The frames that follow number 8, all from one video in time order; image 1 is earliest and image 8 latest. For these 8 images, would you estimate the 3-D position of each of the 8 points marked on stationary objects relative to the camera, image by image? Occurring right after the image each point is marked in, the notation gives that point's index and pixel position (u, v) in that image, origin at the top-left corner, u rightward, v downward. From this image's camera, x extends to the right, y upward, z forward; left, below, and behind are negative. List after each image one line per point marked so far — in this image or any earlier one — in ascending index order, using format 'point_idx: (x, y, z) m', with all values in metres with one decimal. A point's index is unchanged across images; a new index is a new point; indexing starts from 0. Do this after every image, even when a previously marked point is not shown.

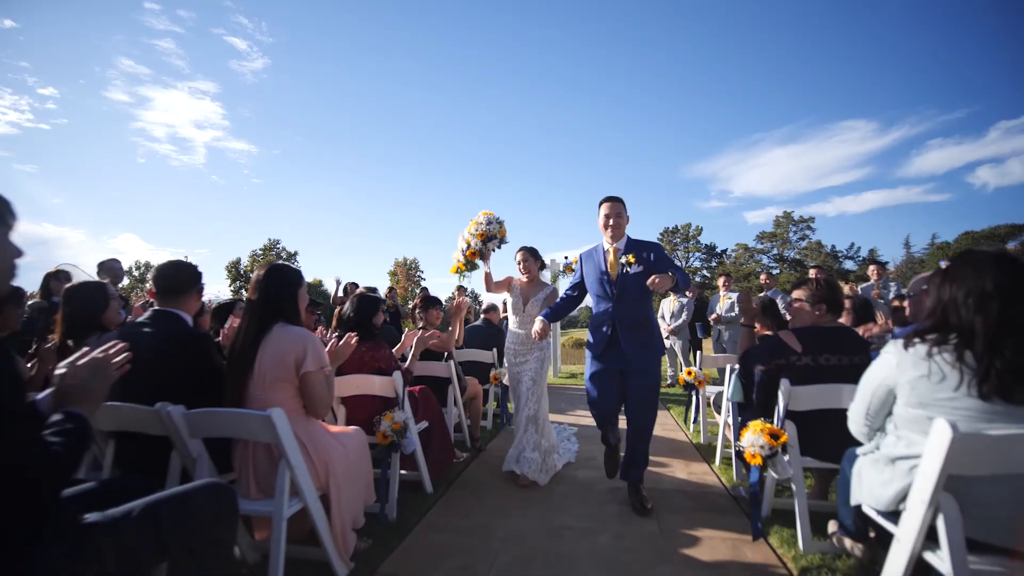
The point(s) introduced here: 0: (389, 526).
0: (-0.8, -1.5, +3.4) m
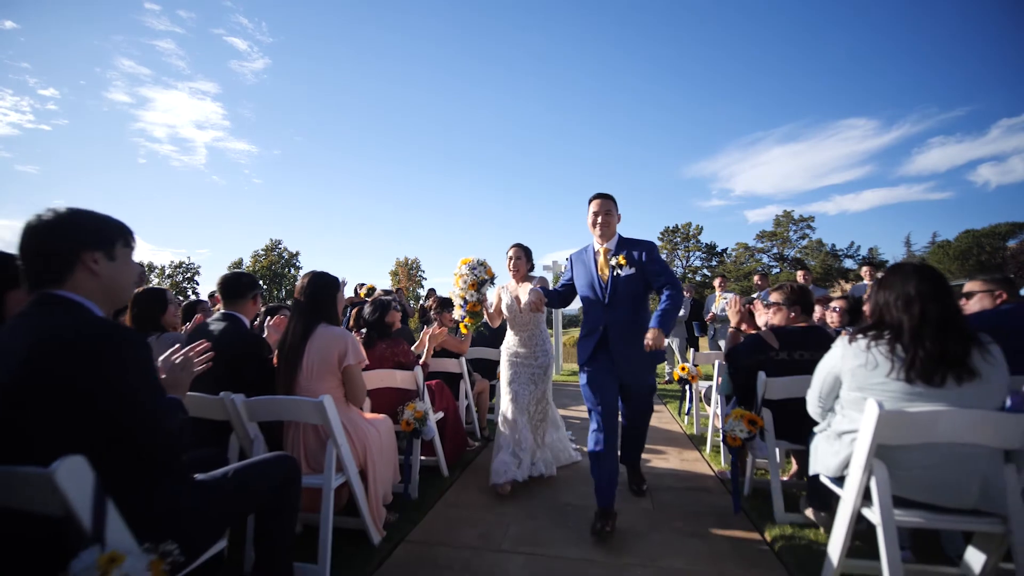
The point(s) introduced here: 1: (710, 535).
0: (-0.7, -1.5, +3.8) m
1: (+1.2, -1.5, +3.3) m
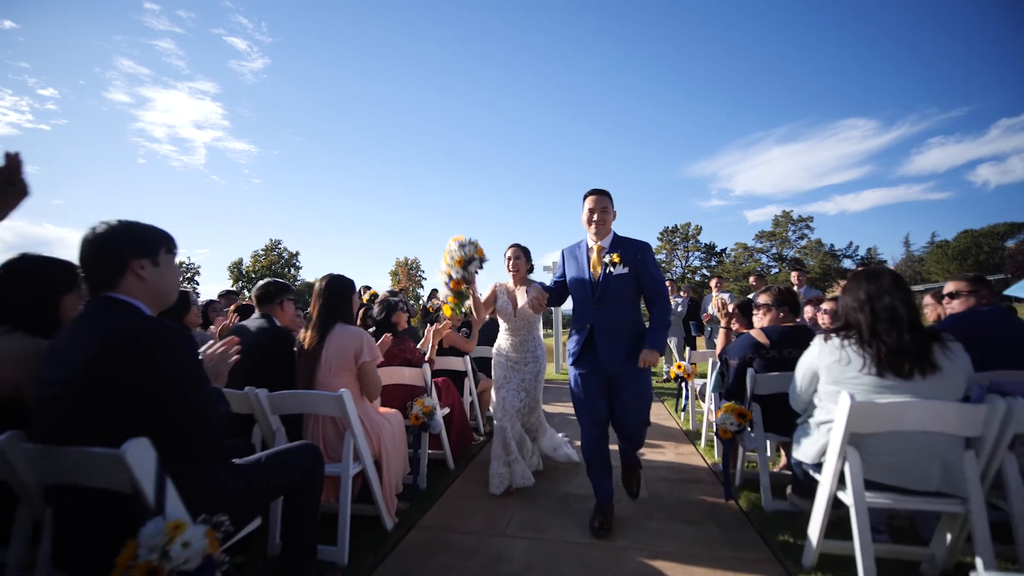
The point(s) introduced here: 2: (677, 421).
0: (-0.7, -1.6, +4.1) m
1: (+1.2, -1.5, +3.5) m
2: (+1.9, -1.5, +6.1) m
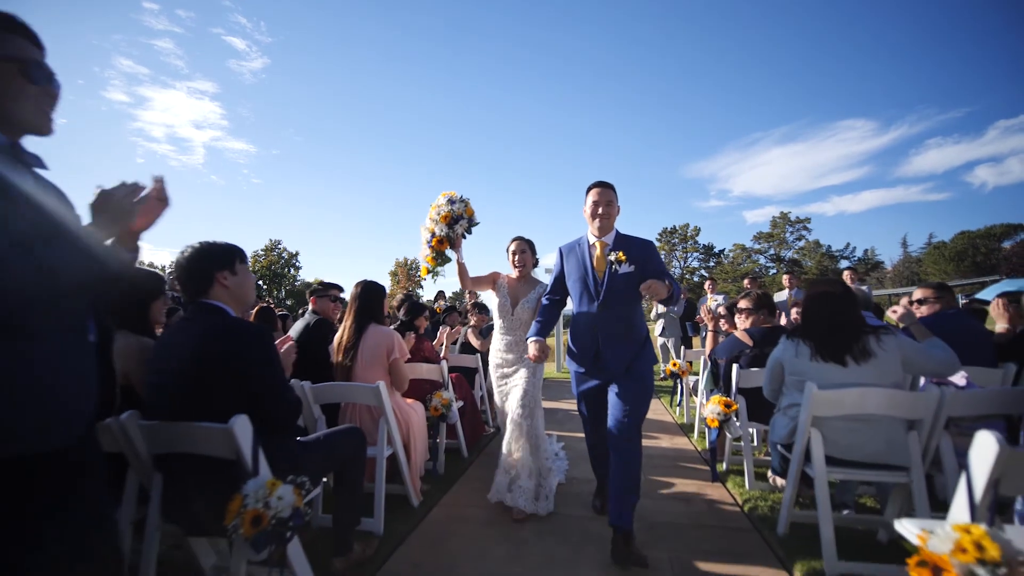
0: (-0.6, -1.6, +4.5) m
1: (+1.3, -1.6, +3.9) m
2: (+2.0, -1.6, +6.6) m
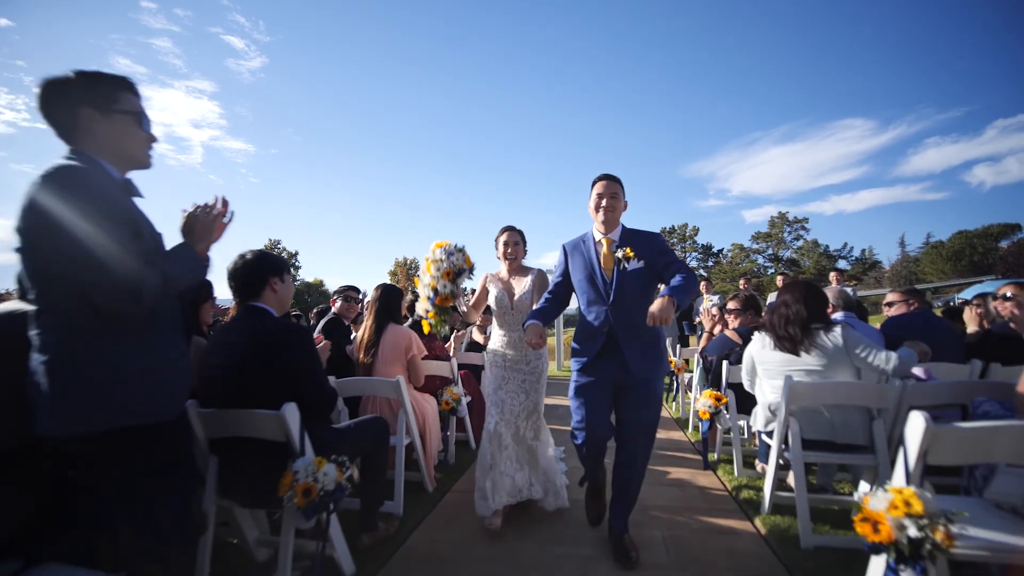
0: (-0.6, -1.6, +4.8) m
1: (+1.4, -1.6, +4.2) m
2: (+2.0, -1.6, +6.9) m
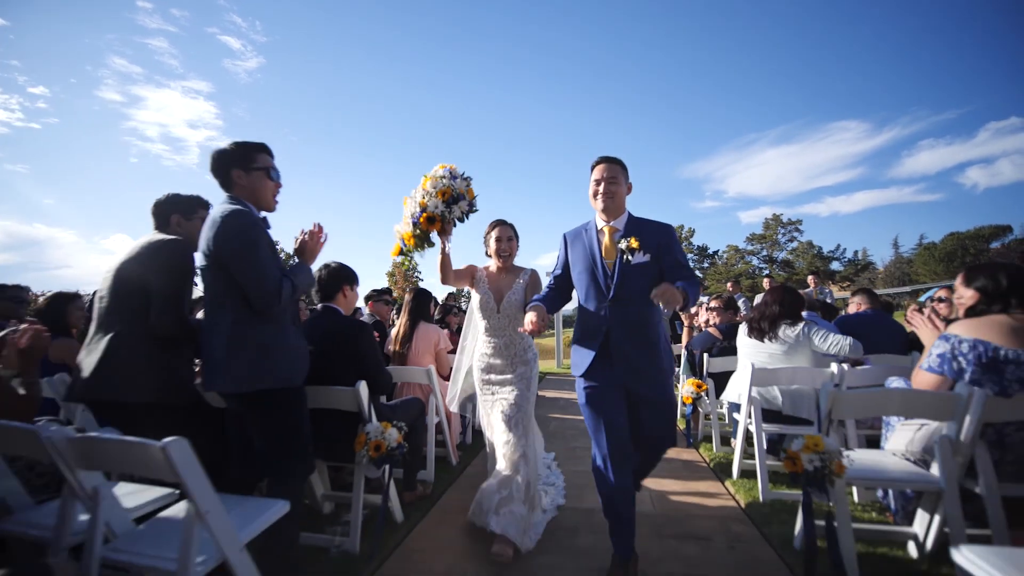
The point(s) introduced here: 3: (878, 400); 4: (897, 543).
0: (-0.4, -1.6, +5.6) m
1: (+1.5, -1.6, +5.0) m
2: (+2.1, -1.6, +7.7) m
3: (+1.7, -0.5, +2.5) m
4: (+2.1, -1.4, +3.0) m
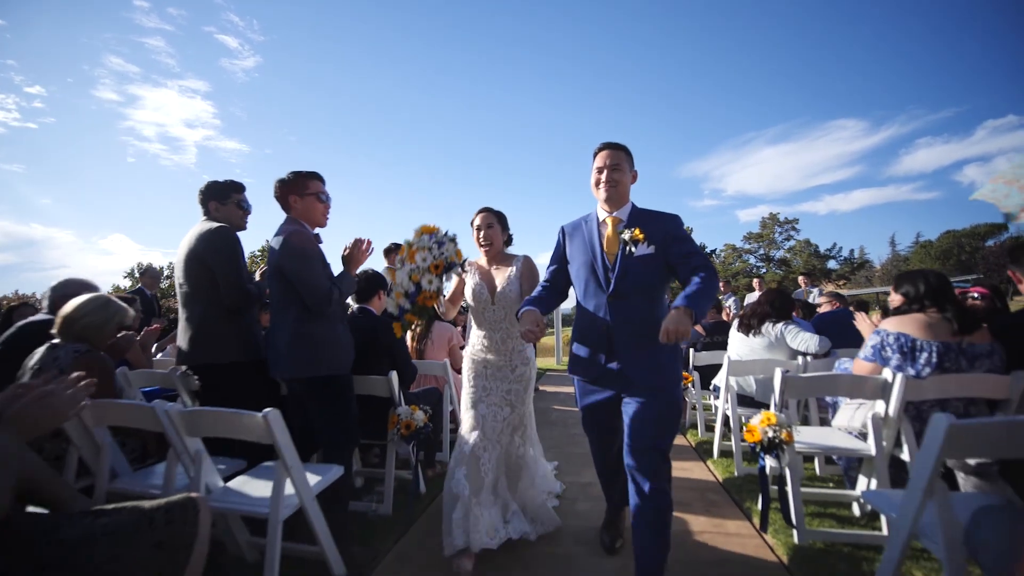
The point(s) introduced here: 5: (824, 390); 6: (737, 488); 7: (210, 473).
0: (-0.4, -1.7, +6.1) m
1: (+1.5, -1.6, +5.6) m
2: (+2.2, -1.6, +8.2) m
3: (+1.8, -0.5, +3.0) m
4: (+2.2, -1.4, +3.6) m
5: (+1.8, -0.6, +3.0) m
6: (+1.7, -1.5, +4.0) m
7: (-1.5, -0.9, +2.7) m
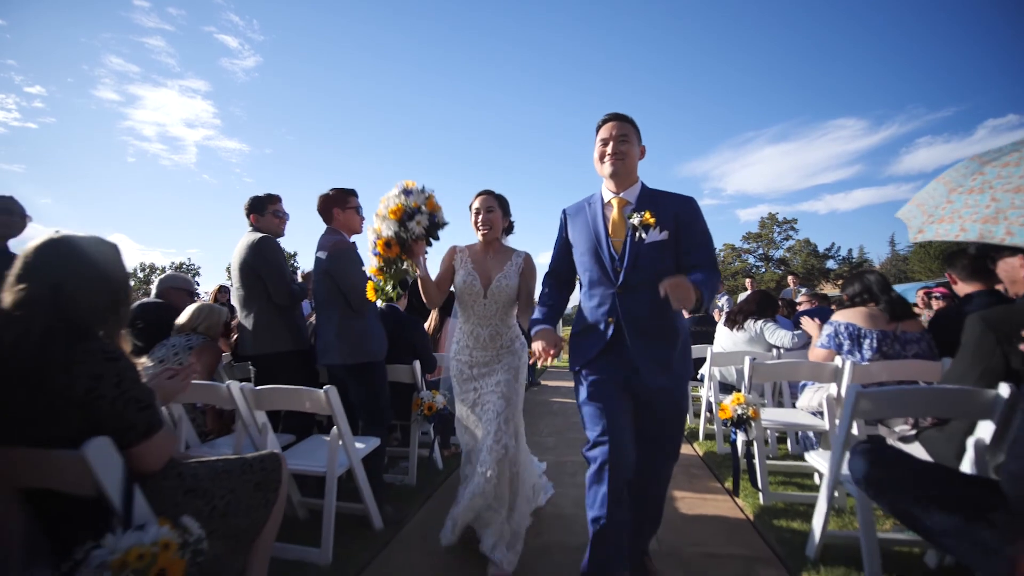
0: (-0.3, -1.7, +6.7) m
1: (+1.6, -1.6, +6.1) m
2: (+2.2, -1.6, +8.8) m
3: (+1.8, -0.5, +3.6) m
4: (+2.3, -1.4, +4.1) m
5: (+1.8, -0.6, +3.6) m
6: (+1.8, -1.5, +4.6) m
7: (-1.5, -0.9, +3.2) m
